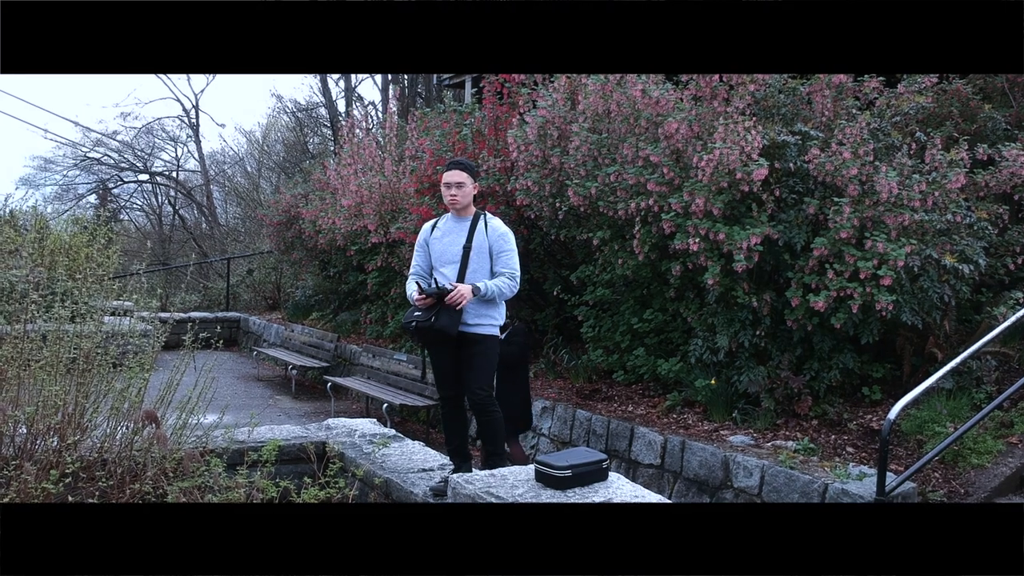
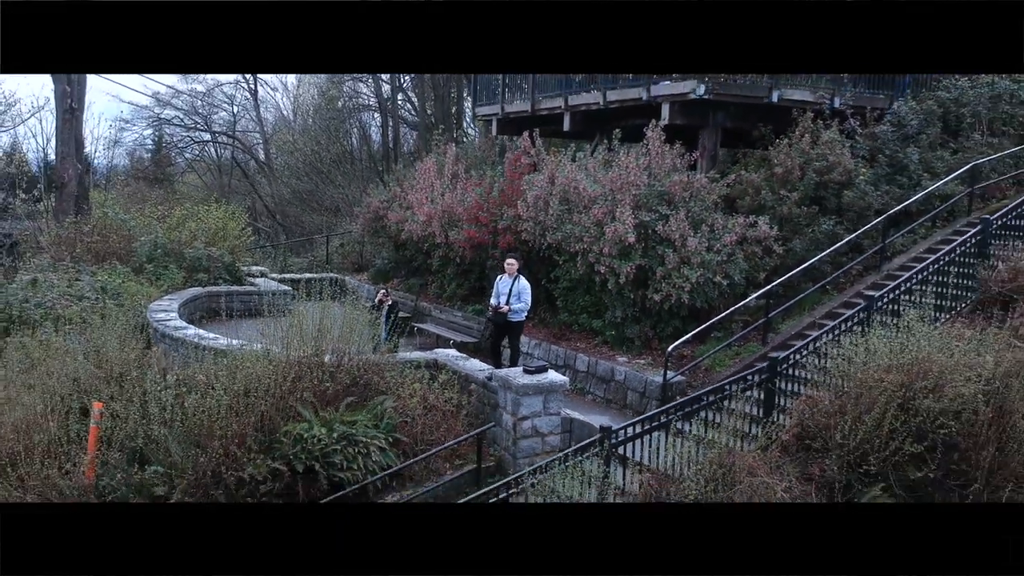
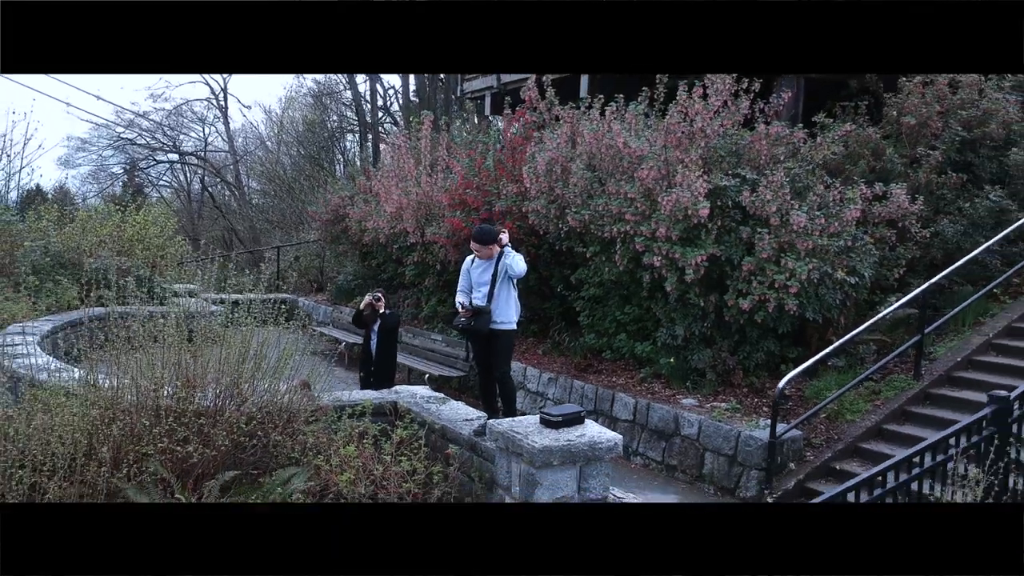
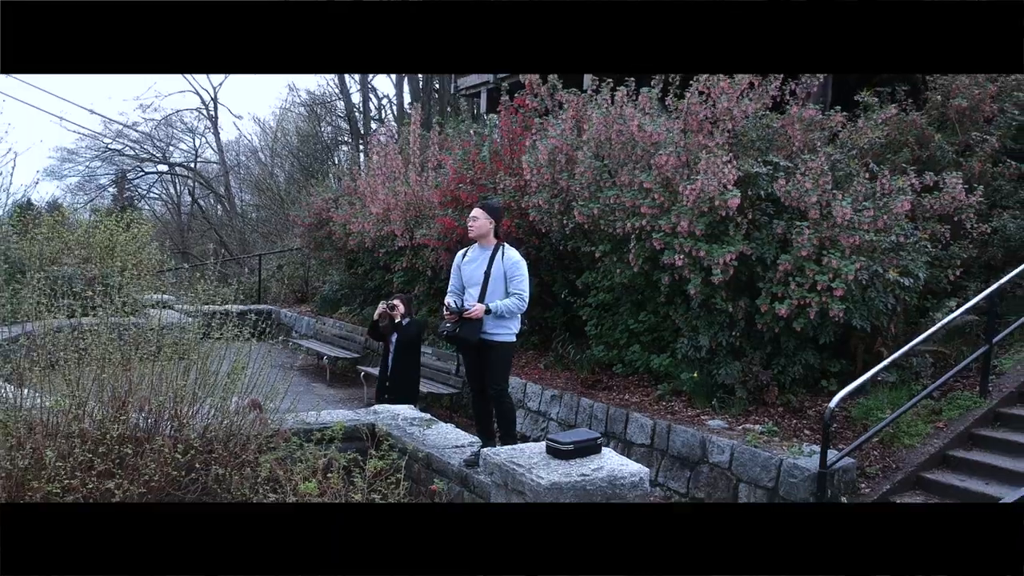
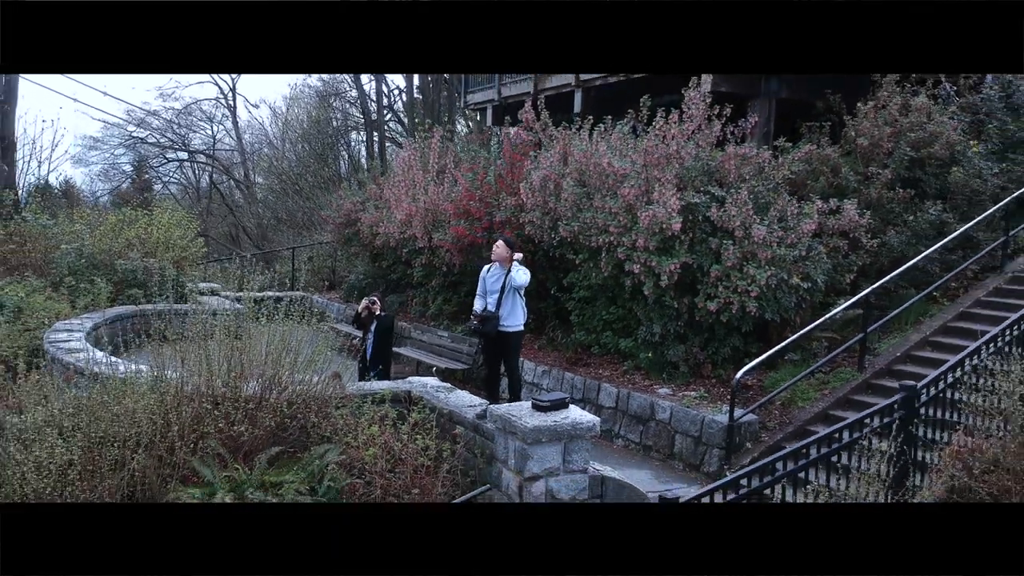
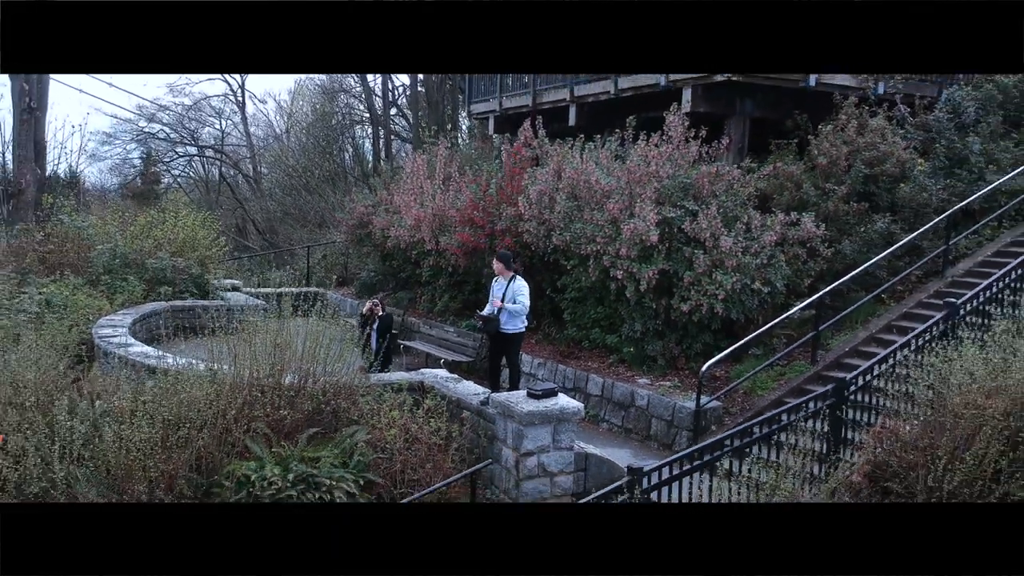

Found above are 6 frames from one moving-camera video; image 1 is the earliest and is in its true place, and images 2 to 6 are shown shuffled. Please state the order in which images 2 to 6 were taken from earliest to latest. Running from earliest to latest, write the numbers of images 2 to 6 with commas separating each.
4, 3, 5, 6, 2
